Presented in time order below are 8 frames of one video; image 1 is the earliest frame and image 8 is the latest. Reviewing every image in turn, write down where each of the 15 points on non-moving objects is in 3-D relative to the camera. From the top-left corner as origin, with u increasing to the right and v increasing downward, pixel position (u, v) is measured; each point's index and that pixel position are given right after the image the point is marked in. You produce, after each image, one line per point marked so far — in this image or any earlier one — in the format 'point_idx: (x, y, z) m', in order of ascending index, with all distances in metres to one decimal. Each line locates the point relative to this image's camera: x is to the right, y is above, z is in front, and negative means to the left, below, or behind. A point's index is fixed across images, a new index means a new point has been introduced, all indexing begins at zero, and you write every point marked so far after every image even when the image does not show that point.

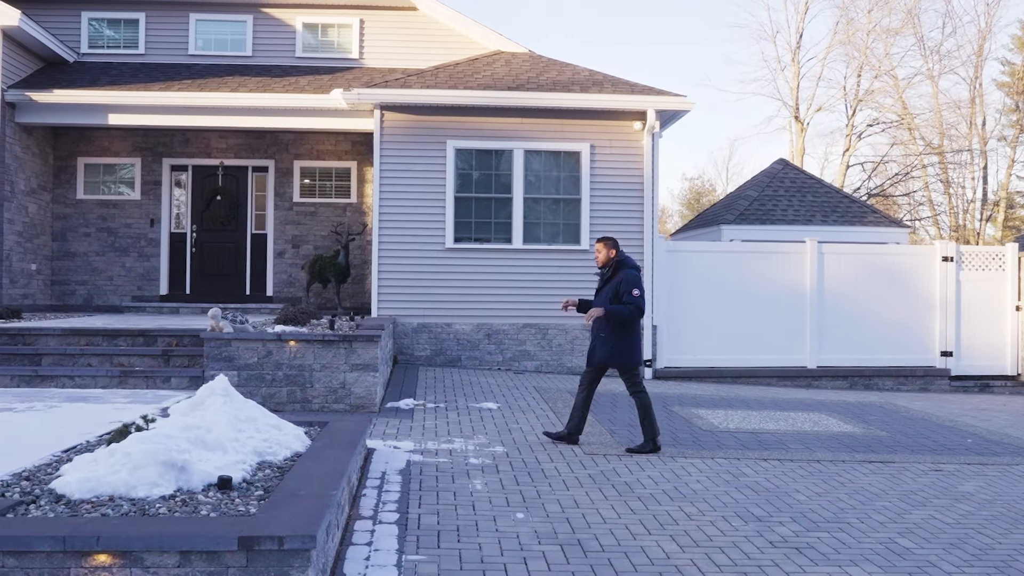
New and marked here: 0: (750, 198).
0: (+2.8, +1.0, +12.9) m
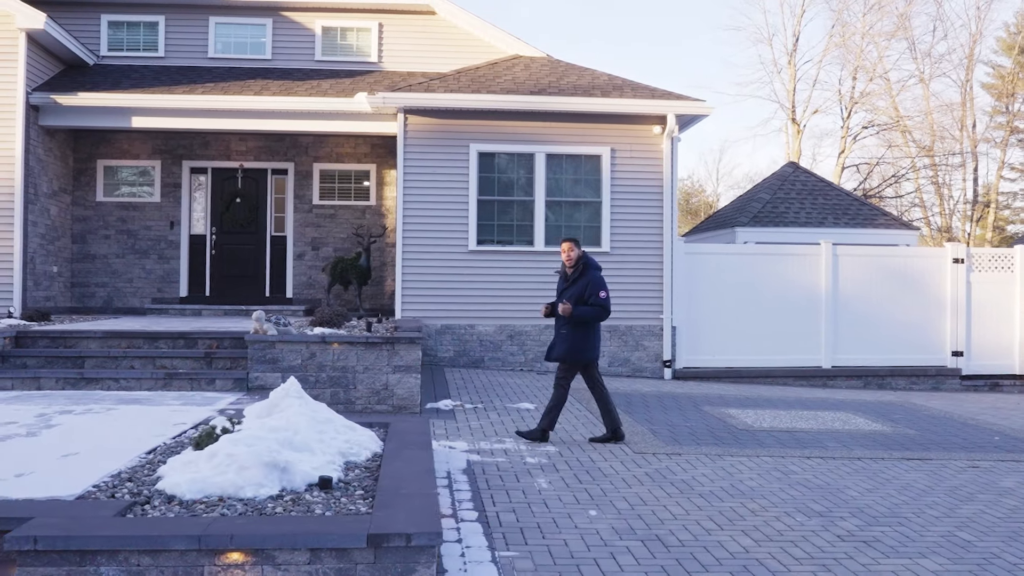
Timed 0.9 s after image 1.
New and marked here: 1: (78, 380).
0: (+3.0, +1.0, +13.1) m
1: (-3.2, -0.7, +8.1) m
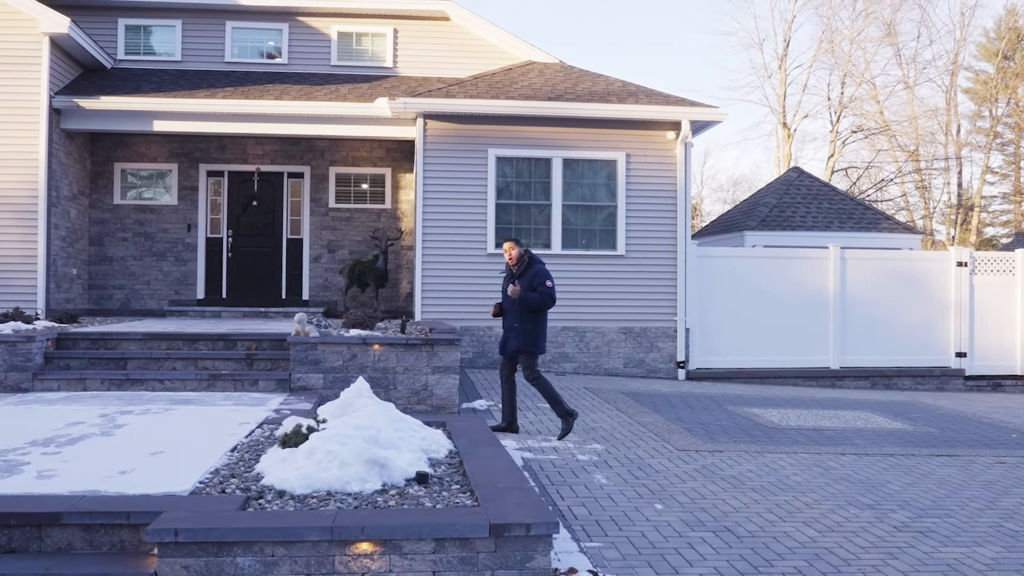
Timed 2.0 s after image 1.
0: (+3.1, +1.0, +13.4) m
1: (-2.9, -0.7, +8.2) m
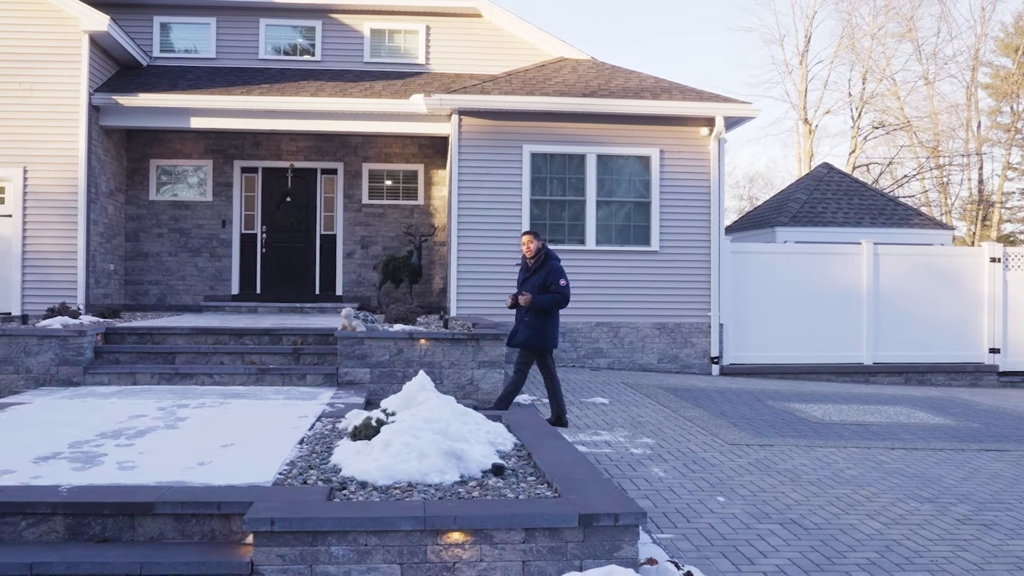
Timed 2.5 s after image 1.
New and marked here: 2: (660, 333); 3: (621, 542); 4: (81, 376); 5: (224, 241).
0: (+3.5, +1.1, +13.5) m
1: (-2.5, -0.7, +8.3) m
2: (+1.6, -0.5, +11.9) m
3: (+0.4, -0.9, +4.0) m
4: (-3.2, -0.7, +8.3) m
5: (-3.3, +0.5, +12.8) m
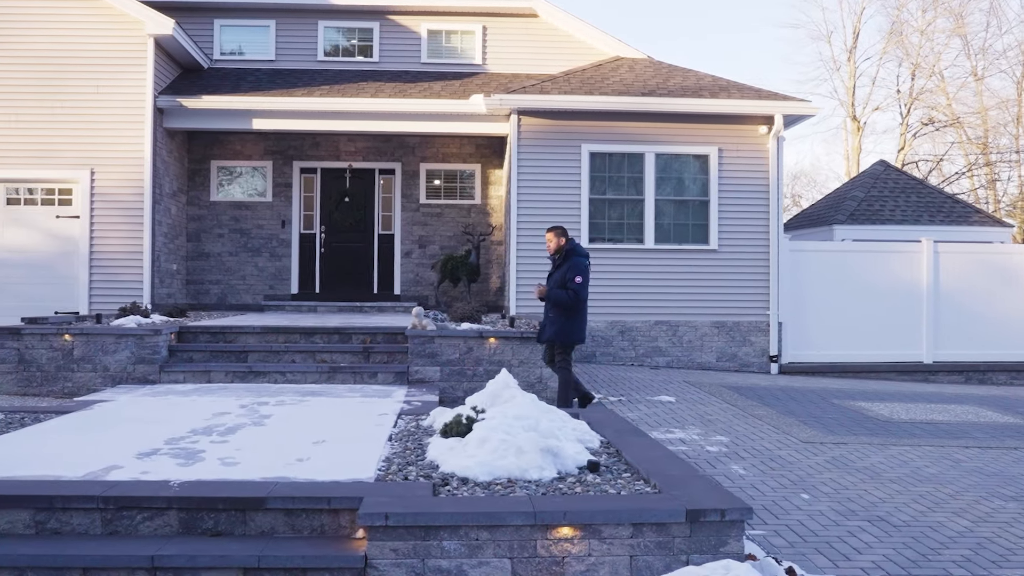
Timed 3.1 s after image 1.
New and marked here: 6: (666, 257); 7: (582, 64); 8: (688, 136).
0: (+4.2, +1.1, +13.4) m
1: (-2.0, -0.7, +8.4) m
2: (+2.2, -0.5, +11.9) m
3: (+0.8, -0.9, +4.1) m
4: (-2.7, -0.7, +8.4) m
5: (-2.7, +0.6, +12.9) m
6: (+1.6, +0.3, +11.9) m
7: (+0.8, +2.6, +13.0) m
8: (+1.9, +1.6, +11.9) m
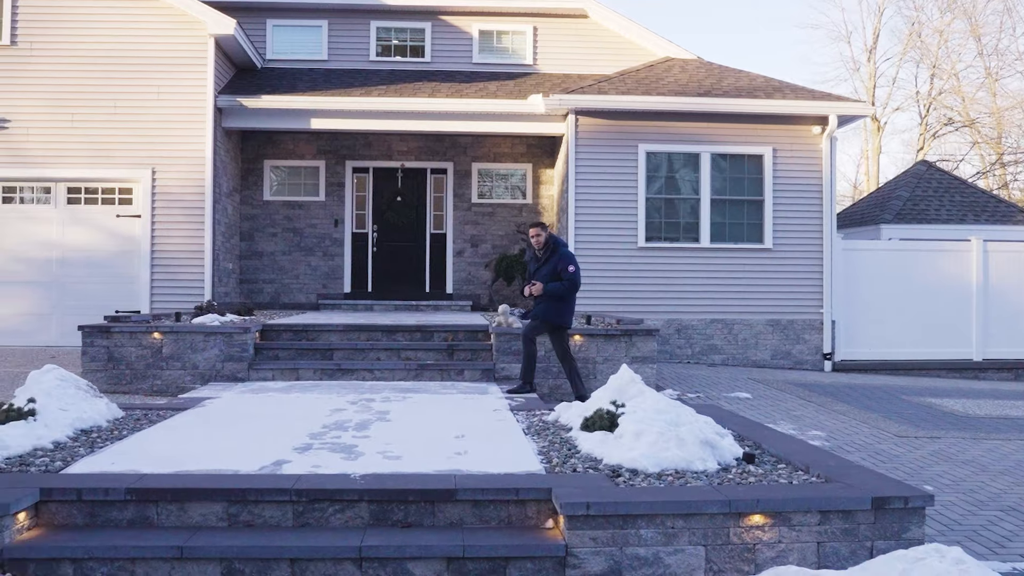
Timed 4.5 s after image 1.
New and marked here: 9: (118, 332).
0: (+4.8, +1.1, +13.6) m
1: (-1.4, -0.6, +8.5) m
2: (+2.9, -0.4, +12.0) m
3: (+1.5, -0.9, +4.2) m
4: (-2.1, -0.7, +8.5) m
5: (-2.1, +0.6, +13.0) m
6: (+2.3, +0.3, +12.0) m
7: (+1.4, +2.6, +13.1) m
8: (+2.5, +1.7, +12.0) m
9: (-3.0, -0.3, +8.5) m
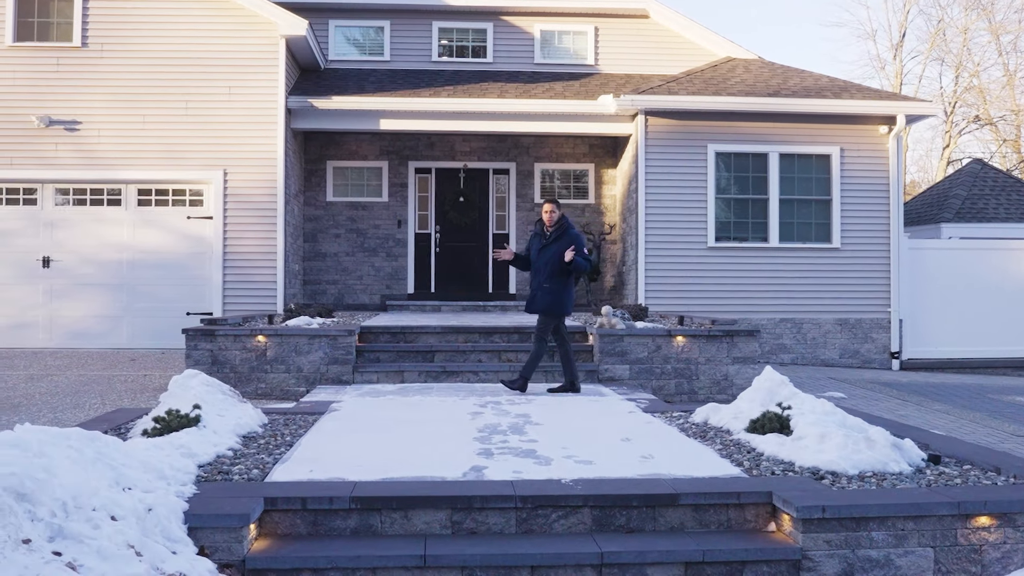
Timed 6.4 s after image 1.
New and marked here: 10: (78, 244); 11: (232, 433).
0: (+5.5, +1.1, +13.6) m
1: (-0.5, -0.7, +8.5) m
2: (+3.6, -0.4, +12.1) m
3: (+2.4, -0.9, +4.2) m
4: (-1.2, -0.7, +8.5) m
5: (-1.3, +0.6, +13.0) m
6: (+3.0, +0.4, +12.0) m
7: (+2.2, +2.7, +13.1) m
8: (+3.3, +1.7, +12.1) m
9: (-2.2, -0.4, +8.5) m
10: (-4.6, +0.5, +11.7) m
11: (-1.4, -0.7, +5.6) m
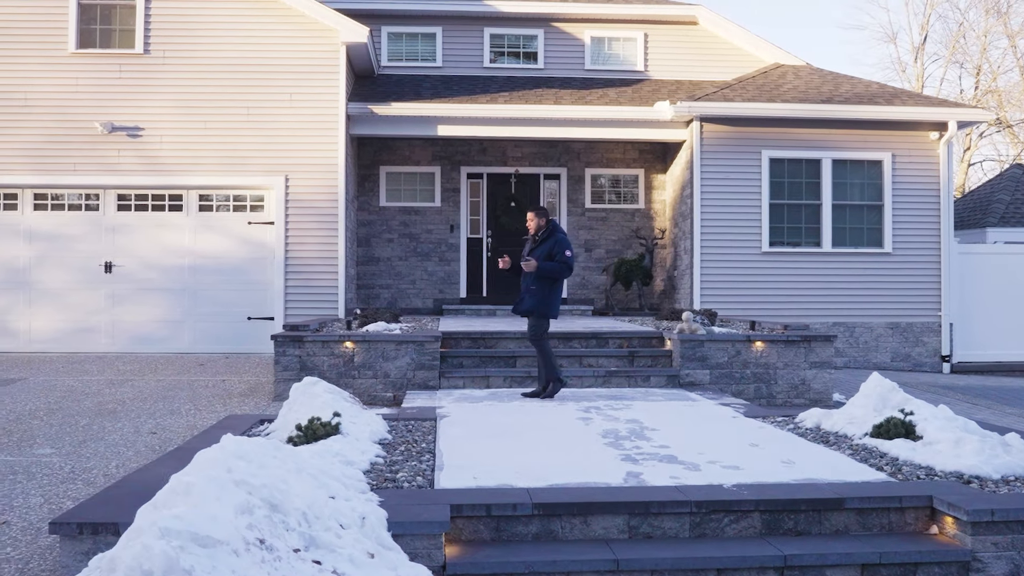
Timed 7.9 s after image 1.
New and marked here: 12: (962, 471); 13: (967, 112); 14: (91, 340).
0: (+6.1, +1.1, +13.8) m
1: (+0.1, -0.7, +8.6) m
2: (+4.2, -0.5, +12.3) m
3: (+3.1, -1.0, +4.4) m
4: (-0.6, -0.7, +8.6) m
5: (-0.7, +0.5, +13.1) m
6: (+3.7, +0.3, +12.2) m
7: (+2.8, +2.6, +13.3) m
8: (+3.9, +1.6, +12.2) m
9: (-1.6, -0.4, +8.6) m
10: (-4.0, +0.4, +11.8) m
11: (-0.7, -0.8, +5.7) m
12: (+2.0, -0.8, +5.0) m
13: (+4.9, +1.9, +12.0) m
14: (-4.5, -0.5, +11.7) m
